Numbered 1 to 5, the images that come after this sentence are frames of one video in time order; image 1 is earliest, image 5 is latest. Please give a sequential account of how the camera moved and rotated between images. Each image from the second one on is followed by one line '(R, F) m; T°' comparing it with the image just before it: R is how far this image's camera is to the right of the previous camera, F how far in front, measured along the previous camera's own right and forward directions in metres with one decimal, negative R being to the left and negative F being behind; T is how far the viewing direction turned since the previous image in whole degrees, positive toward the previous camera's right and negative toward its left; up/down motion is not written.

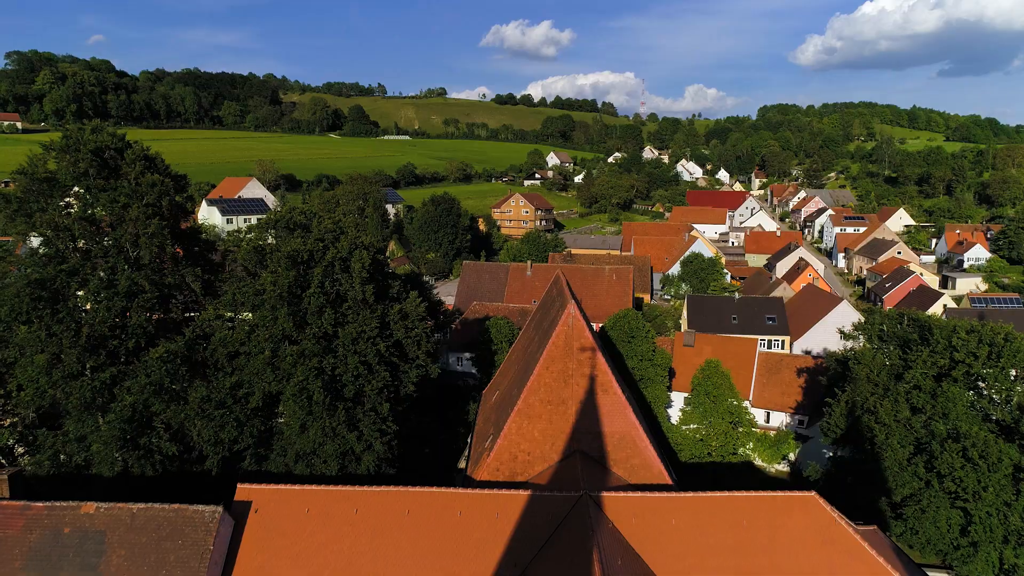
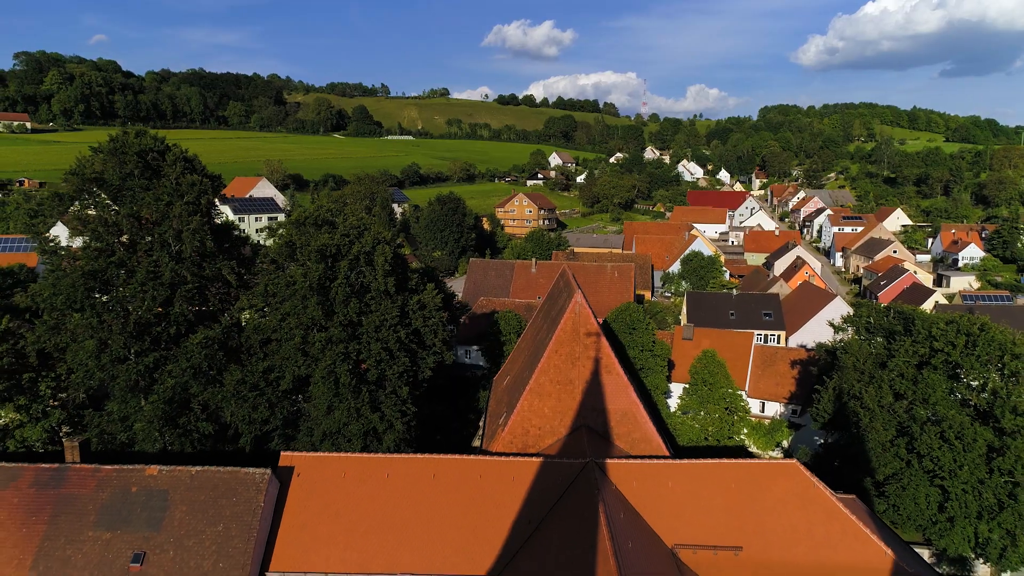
(-0.2, -1.3) m; 0°
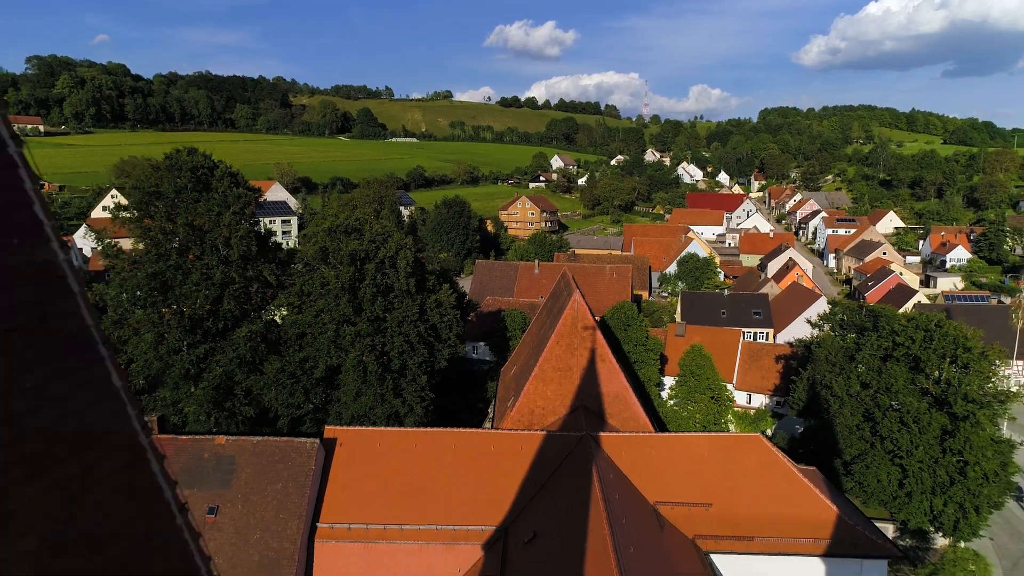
(-0.1, -2.2) m; 0°
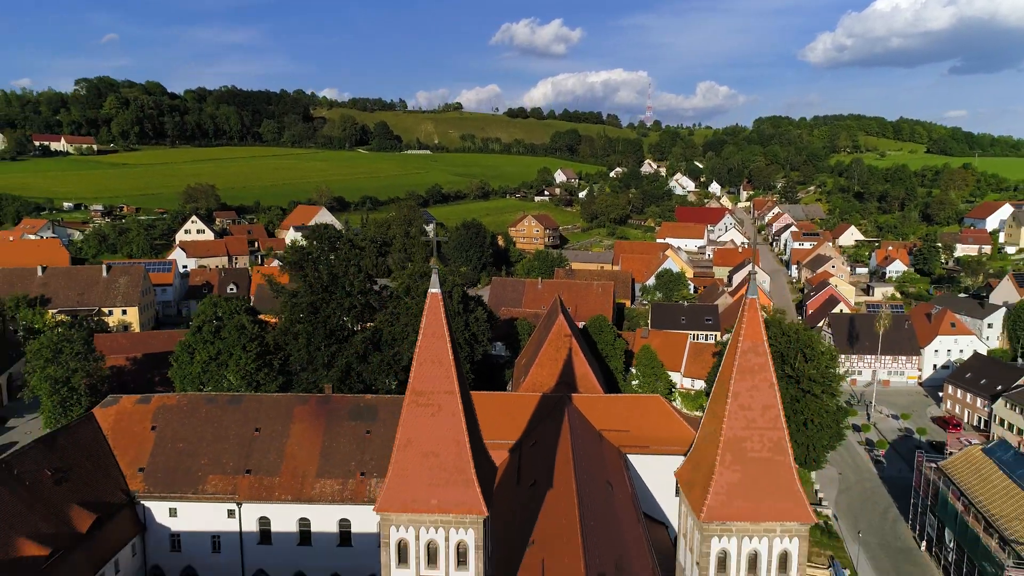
(-0.2, -11.7) m; 0°
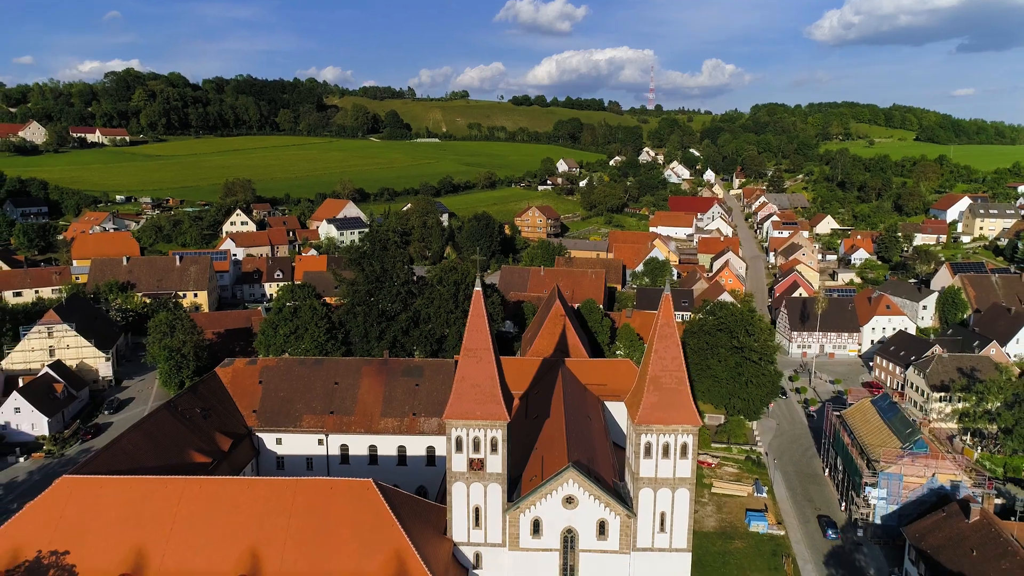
(-0.3, -9.2) m; 0°
